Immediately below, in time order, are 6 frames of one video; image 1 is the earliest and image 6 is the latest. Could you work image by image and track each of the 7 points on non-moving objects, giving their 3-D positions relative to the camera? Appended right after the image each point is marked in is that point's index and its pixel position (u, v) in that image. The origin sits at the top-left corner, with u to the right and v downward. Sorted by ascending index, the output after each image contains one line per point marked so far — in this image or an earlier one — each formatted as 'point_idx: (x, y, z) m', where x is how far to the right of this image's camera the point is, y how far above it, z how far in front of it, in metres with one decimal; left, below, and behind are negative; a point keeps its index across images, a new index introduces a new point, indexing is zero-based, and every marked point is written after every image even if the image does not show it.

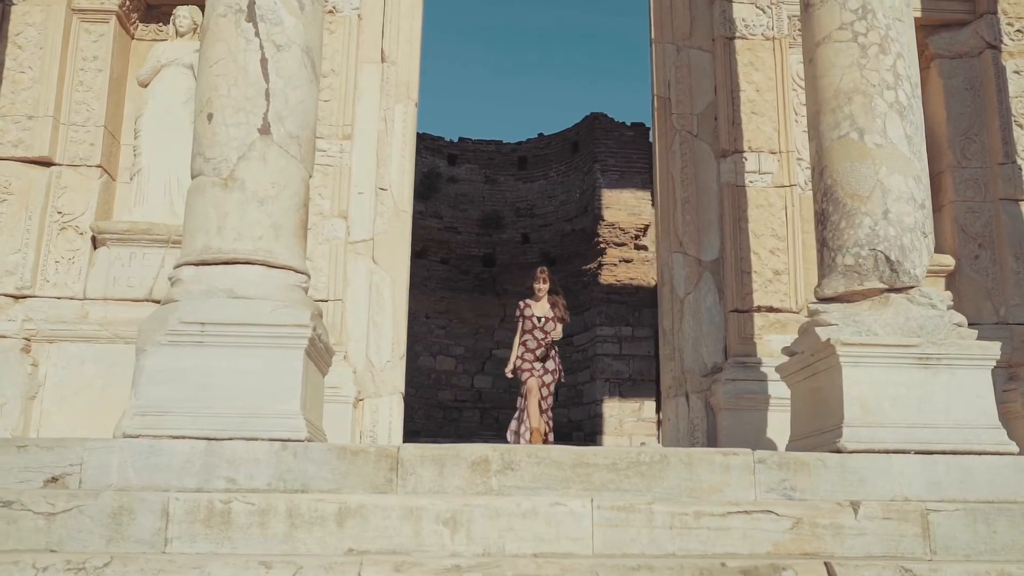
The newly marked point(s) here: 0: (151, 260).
0: (-2.6, +0.2, +7.4) m
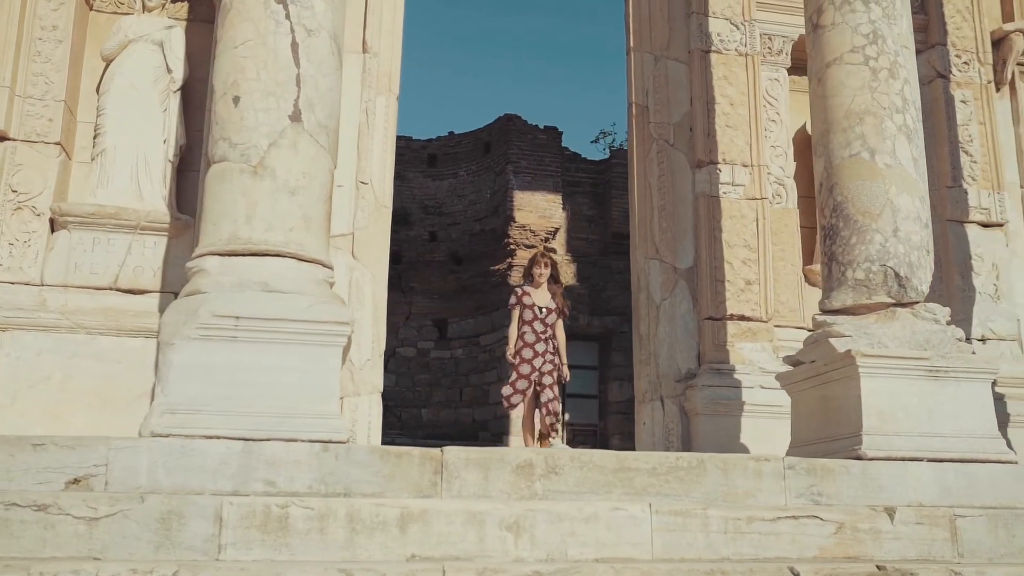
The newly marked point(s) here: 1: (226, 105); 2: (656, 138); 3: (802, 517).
0: (-2.7, +0.3, +7.0) m
1: (-1.4, +0.9, +5.1) m
2: (+1.1, +1.2, +7.9) m
3: (+1.3, -1.0, +4.6) m
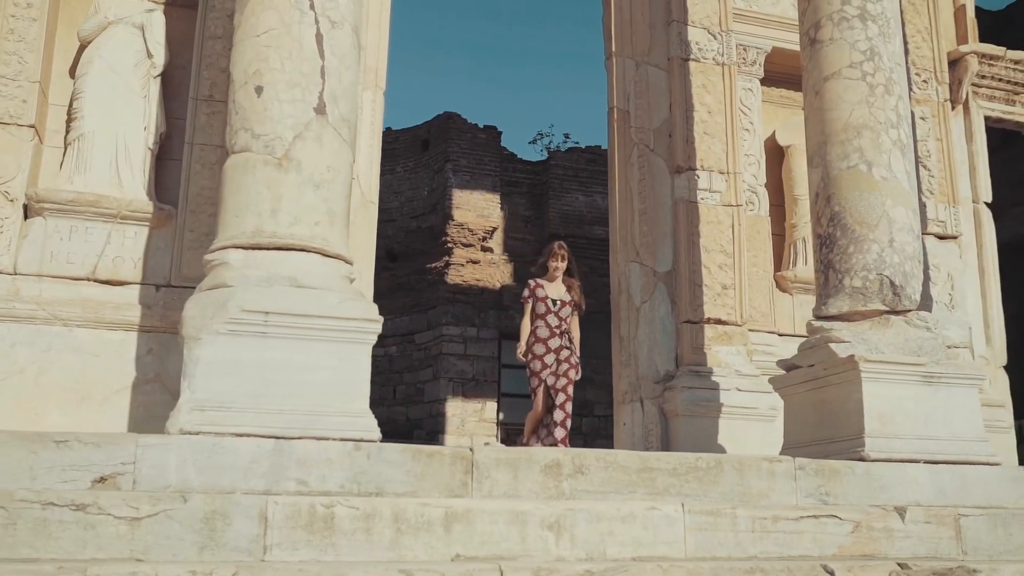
0: (-2.7, +0.3, +6.7) m
1: (-1.3, +0.9, +5.0) m
2: (+1.0, +1.1, +8.0) m
3: (+1.4, -1.1, +4.8) m
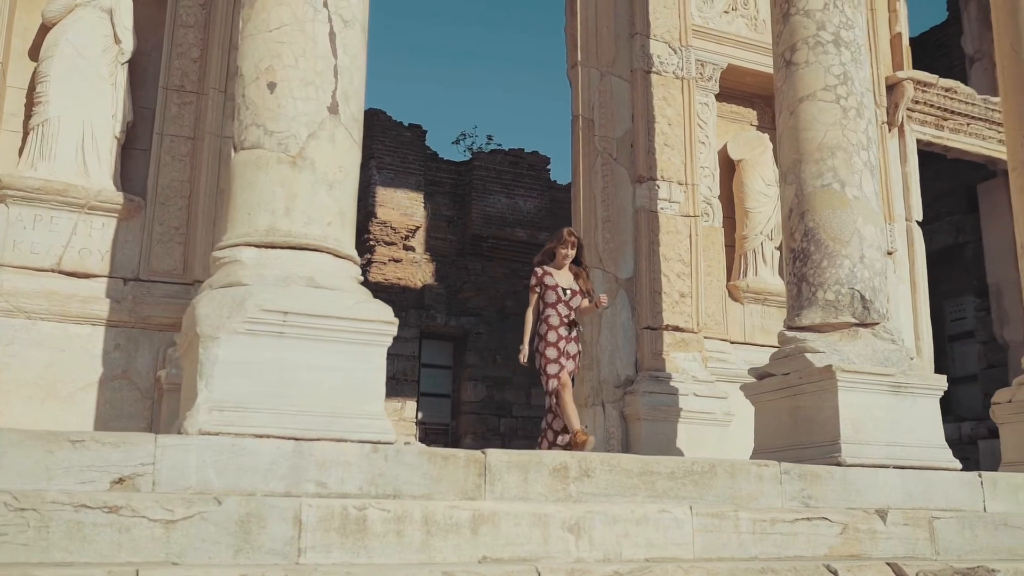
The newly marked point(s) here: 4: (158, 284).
0: (-2.9, +0.4, +6.5) m
1: (-1.2, +1.0, +4.9) m
2: (+0.7, +1.1, +8.2) m
3: (+1.5, -1.1, +5.0) m
4: (-2.3, 0.0, +6.7) m
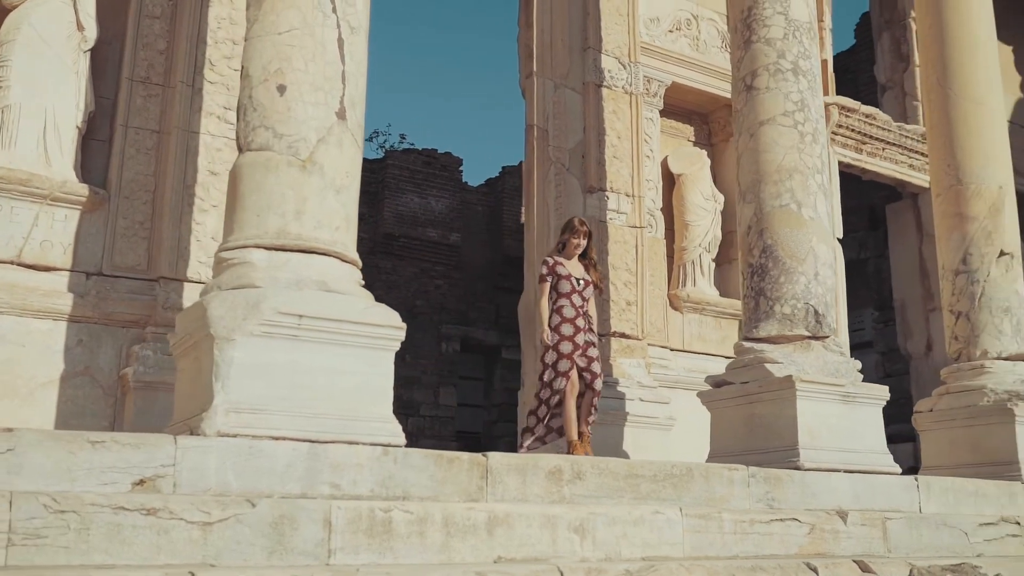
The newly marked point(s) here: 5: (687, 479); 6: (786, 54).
0: (-3.0, +0.4, +6.3) m
1: (-1.2, +0.9, +4.9) m
2: (+0.3, +1.0, +8.4) m
3: (+1.4, -1.2, +5.3) m
4: (-2.5, +0.1, +6.5) m
5: (+0.9, -1.0, +5.5) m
6: (+1.9, +1.6, +6.9) m
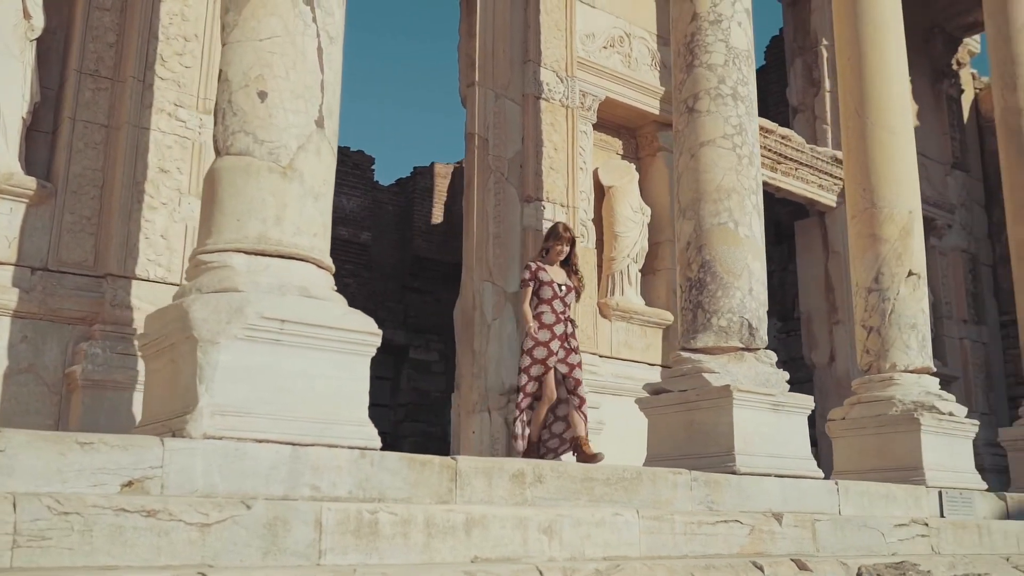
0: (-3.3, +0.5, +6.1) m
1: (-1.3, +0.9, +5.0) m
2: (-0.2, +1.0, +8.6) m
3: (+1.2, -1.3, +5.7) m
4: (-2.8, +0.1, +6.4) m
5: (+0.7, -1.1, +5.8) m
6: (+1.5, +1.5, +7.3) m
